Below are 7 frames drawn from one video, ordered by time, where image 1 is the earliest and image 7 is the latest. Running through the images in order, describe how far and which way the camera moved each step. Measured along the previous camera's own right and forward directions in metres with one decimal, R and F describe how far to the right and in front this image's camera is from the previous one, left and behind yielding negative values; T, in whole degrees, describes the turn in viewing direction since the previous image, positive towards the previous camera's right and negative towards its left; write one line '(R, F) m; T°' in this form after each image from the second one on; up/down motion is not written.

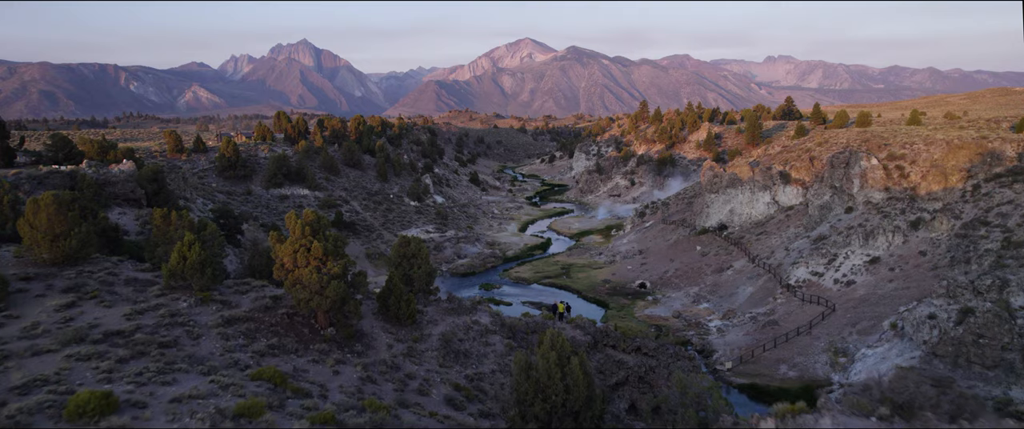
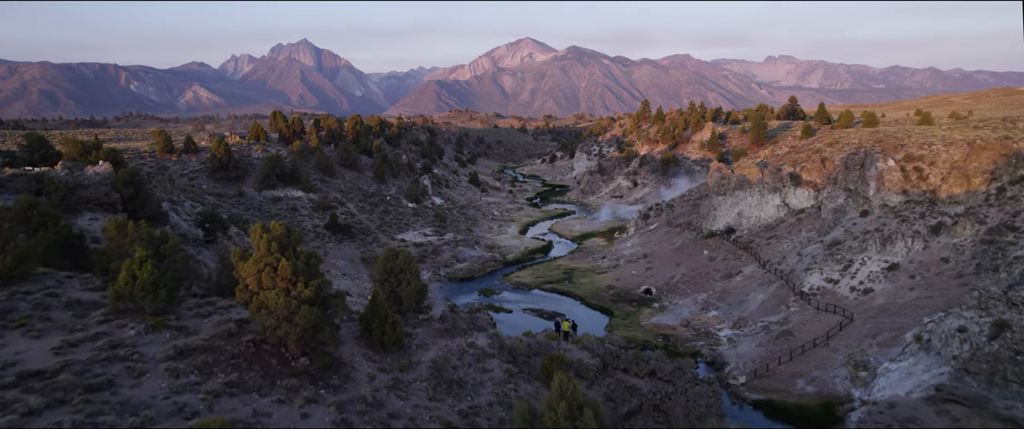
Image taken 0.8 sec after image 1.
(0.0, +1.6) m; 0°
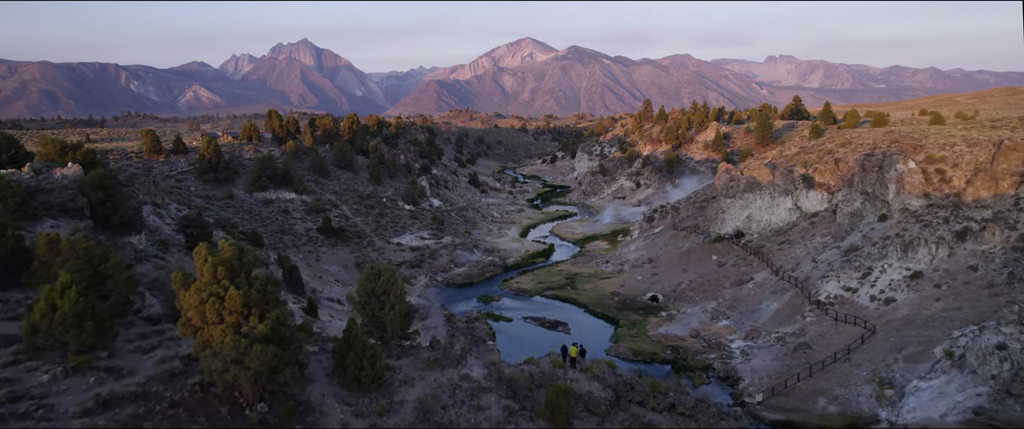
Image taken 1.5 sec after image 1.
(0.0, +1.8) m; 0°
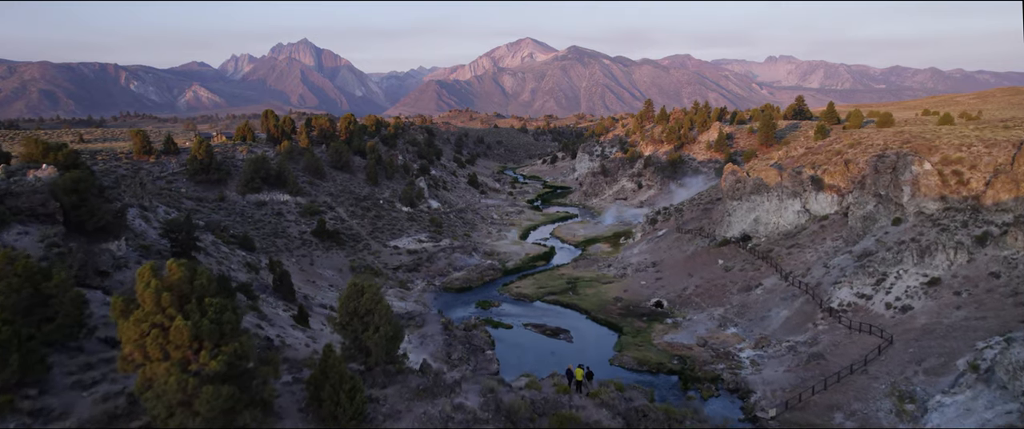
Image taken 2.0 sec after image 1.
(0.0, +1.3) m; 0°
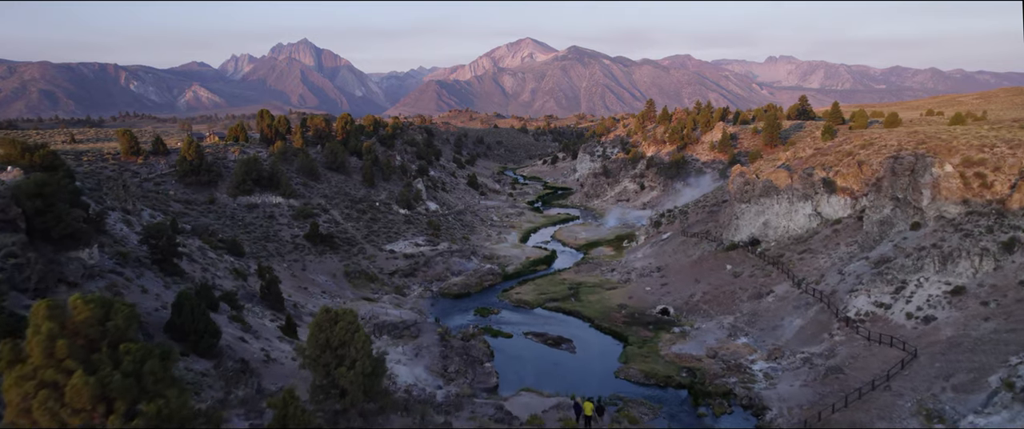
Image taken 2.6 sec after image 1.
(0.0, +1.6) m; 0°
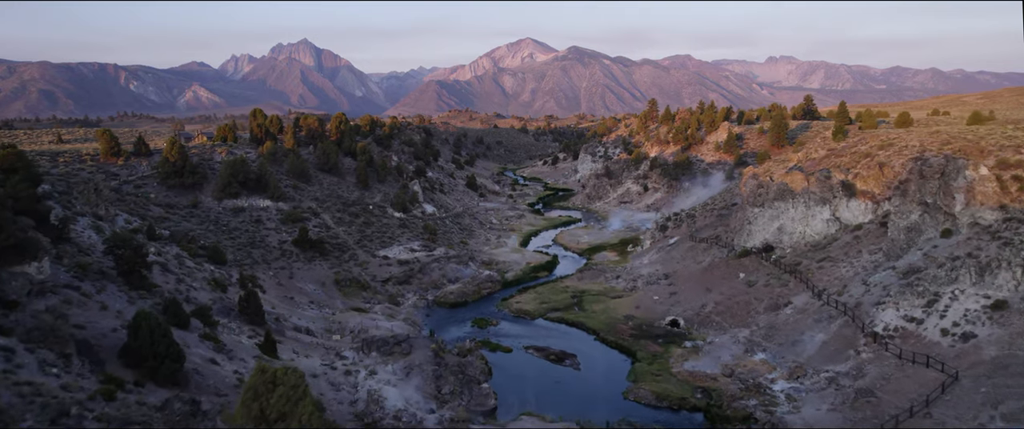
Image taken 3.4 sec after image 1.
(0.0, +2.3) m; 0°
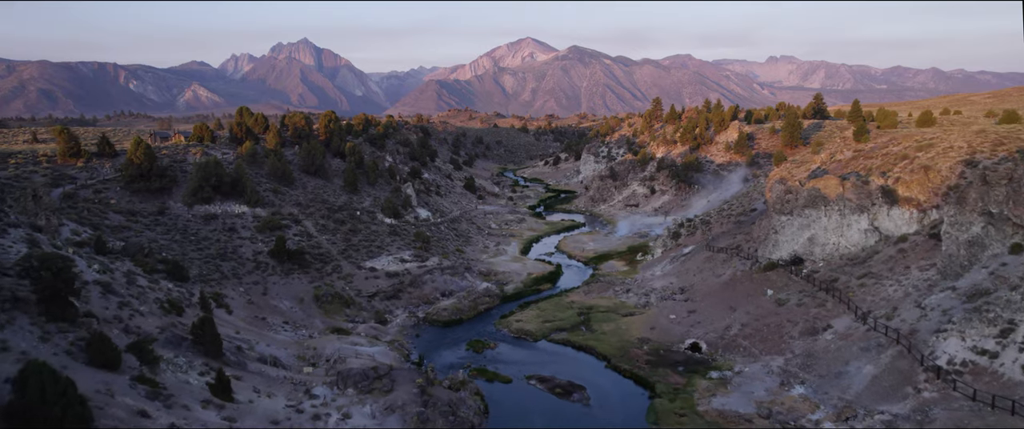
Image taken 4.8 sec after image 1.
(0.0, +4.0) m; 0°
